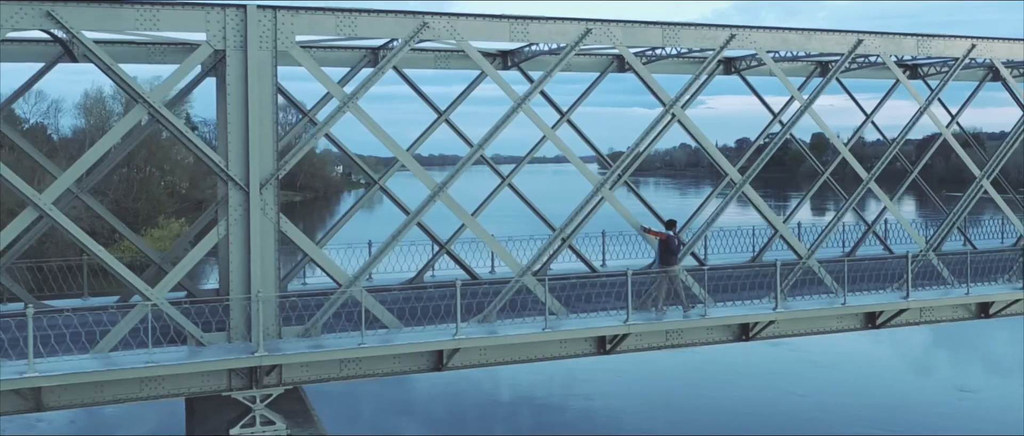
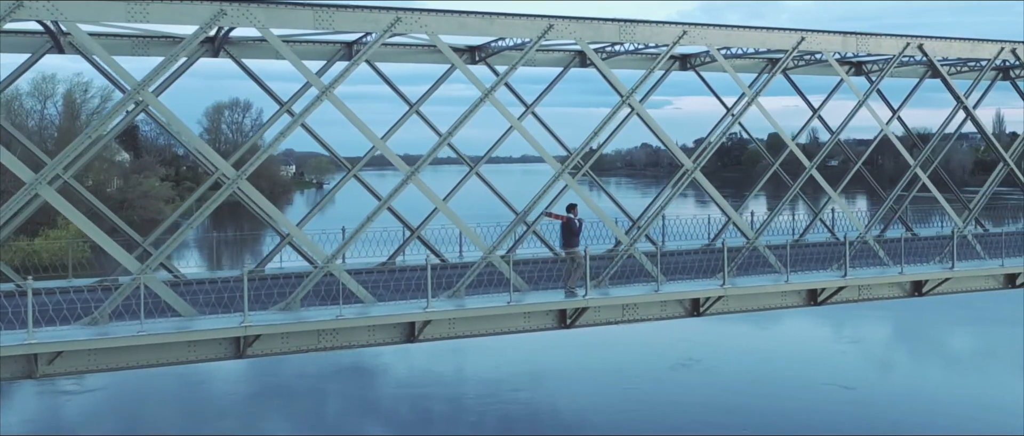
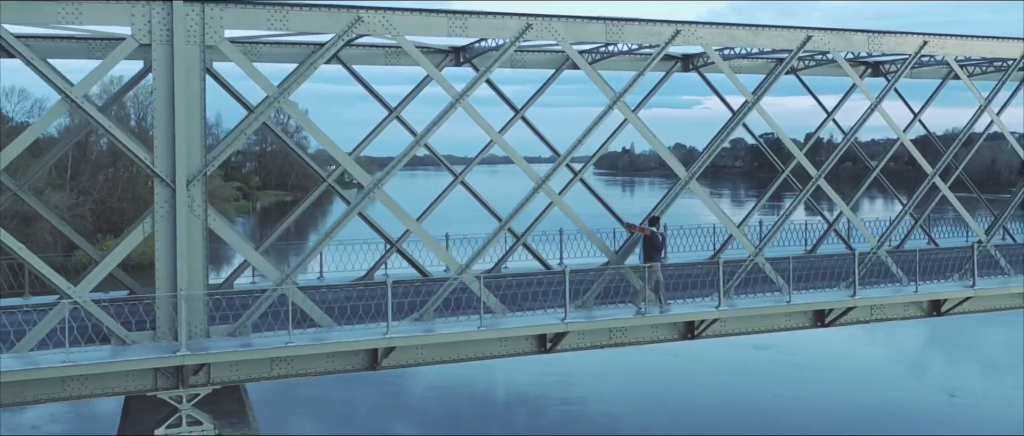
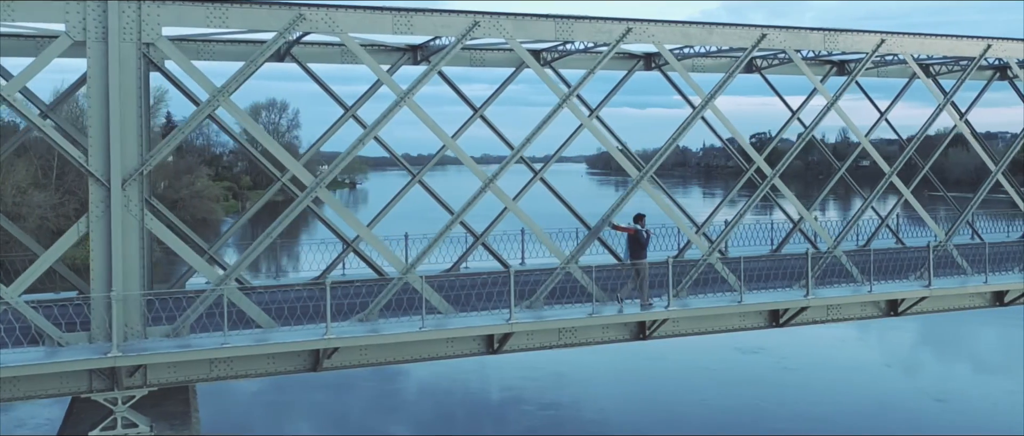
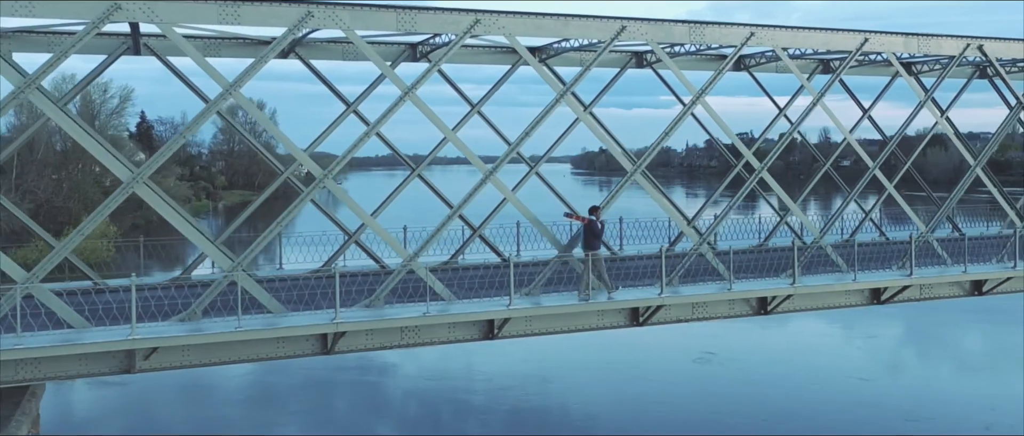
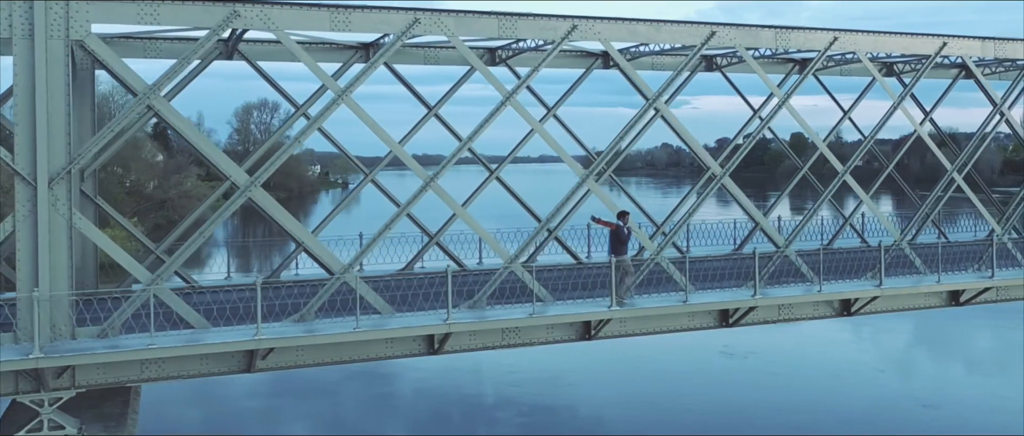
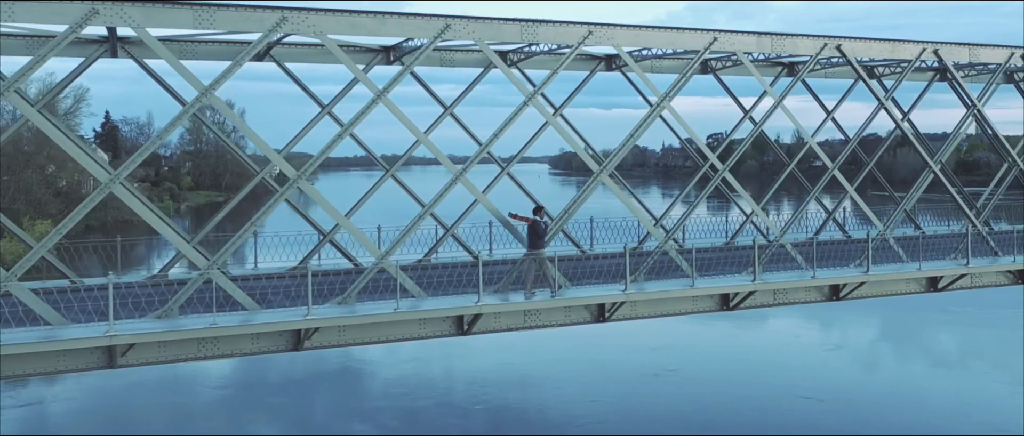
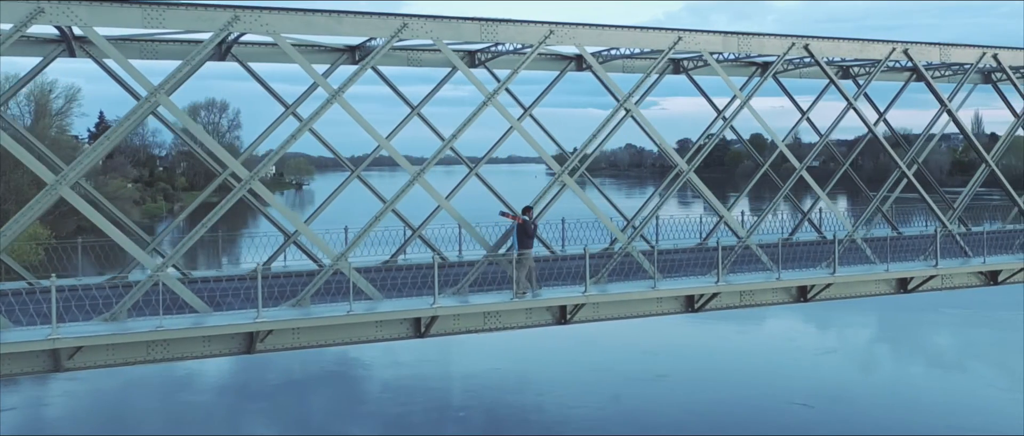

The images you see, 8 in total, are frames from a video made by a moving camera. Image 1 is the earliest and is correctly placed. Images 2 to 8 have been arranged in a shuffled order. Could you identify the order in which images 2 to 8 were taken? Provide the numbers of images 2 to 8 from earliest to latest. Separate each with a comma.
3, 4, 6, 5, 2, 7, 8
